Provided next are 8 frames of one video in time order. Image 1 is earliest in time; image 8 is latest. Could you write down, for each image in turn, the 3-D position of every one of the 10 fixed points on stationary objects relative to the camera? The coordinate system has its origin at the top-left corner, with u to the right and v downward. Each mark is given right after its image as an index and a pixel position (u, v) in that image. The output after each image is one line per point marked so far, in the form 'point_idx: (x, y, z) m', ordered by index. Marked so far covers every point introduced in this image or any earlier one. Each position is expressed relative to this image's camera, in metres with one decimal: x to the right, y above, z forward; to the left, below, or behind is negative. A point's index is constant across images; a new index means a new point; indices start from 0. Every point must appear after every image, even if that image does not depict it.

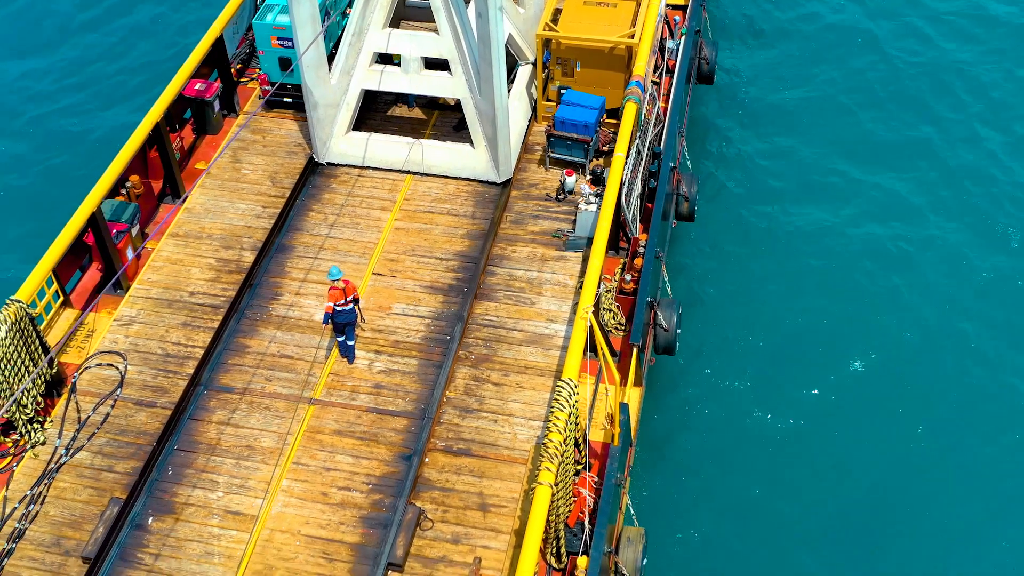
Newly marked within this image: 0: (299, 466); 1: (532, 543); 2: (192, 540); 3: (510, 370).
0: (-3.0, -2.5, +16.2) m
1: (+0.2, -2.9, +13.4) m
2: (-4.2, -3.3, +15.3) m
3: (0.0, -1.2, +17.4) m
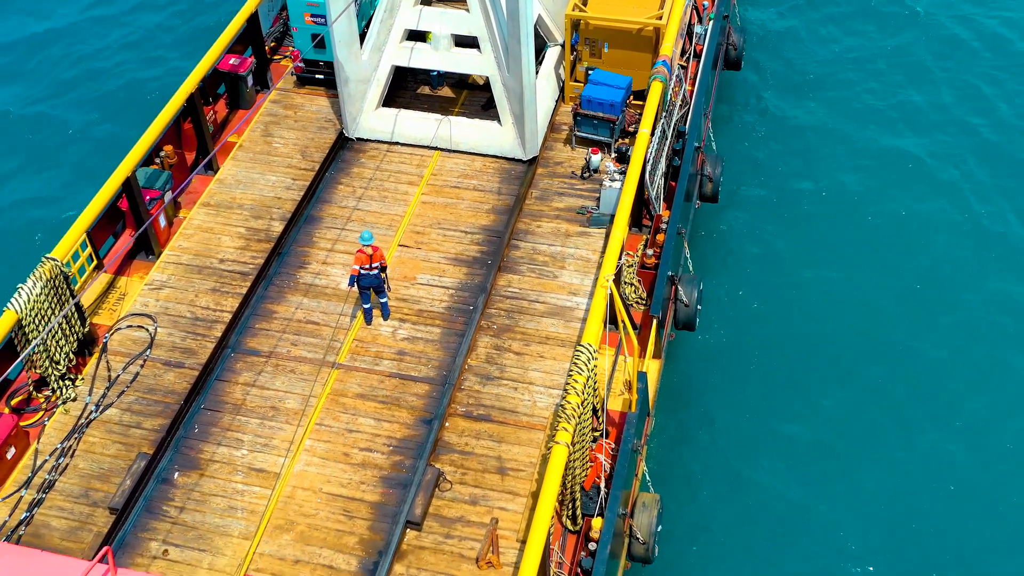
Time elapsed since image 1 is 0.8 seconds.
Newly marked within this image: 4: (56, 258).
0: (-2.7, -2.0, +16.5) m
1: (+0.4, -2.4, +13.7) m
2: (-4.0, -2.8, +15.7) m
3: (+0.3, -0.8, +17.7) m
4: (-6.7, +0.5, +17.0) m
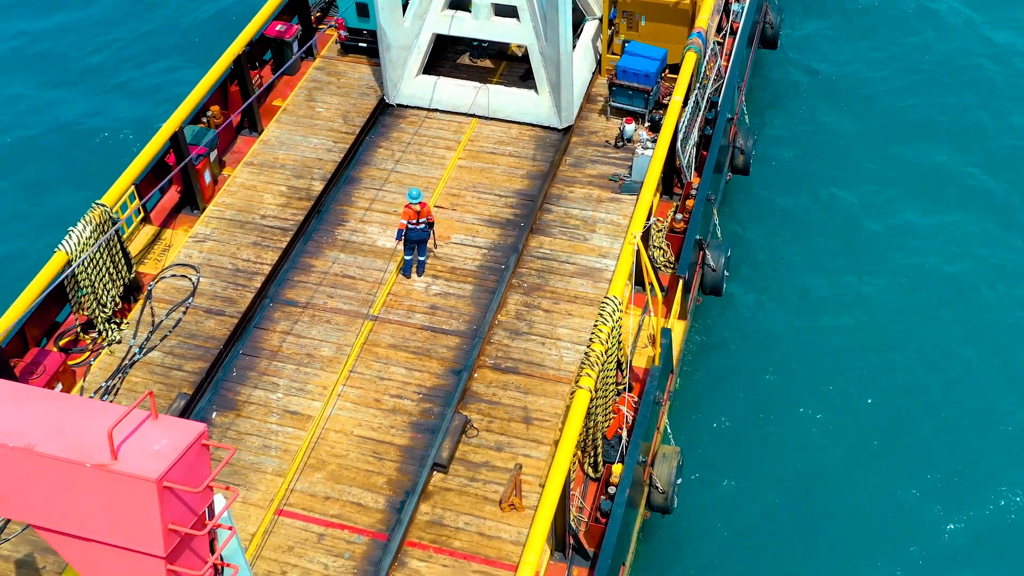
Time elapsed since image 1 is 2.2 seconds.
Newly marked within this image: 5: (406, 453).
0: (-2.3, -1.3, +17.1) m
1: (+0.7, -1.8, +14.2) m
2: (-3.7, -2.1, +16.3) m
3: (+0.8, -0.2, +18.2) m
4: (-6.2, +1.3, +17.7) m
5: (-1.5, -2.3, +16.0) m
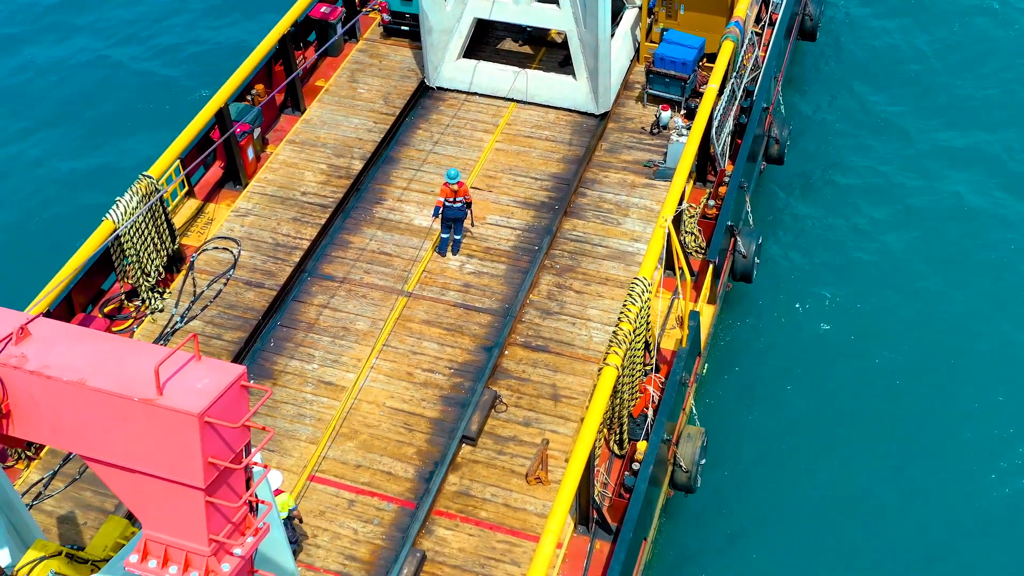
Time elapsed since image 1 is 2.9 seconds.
0: (-1.9, -0.9, +17.5) m
1: (+1.0, -1.6, +14.5) m
2: (-3.2, -1.7, +16.8) m
3: (+1.3, +0.1, +18.5) m
4: (-5.7, +1.8, +18.2) m
5: (-1.1, -1.9, +16.4) m
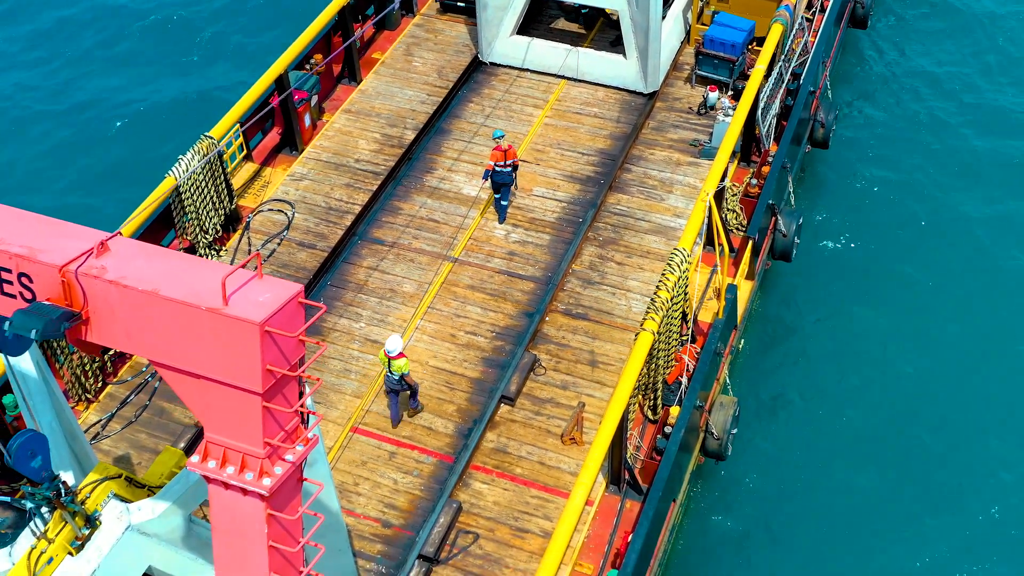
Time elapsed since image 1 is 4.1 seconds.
0: (-1.2, -0.3, +18.1) m
1: (+1.5, -1.1, +15.0) m
2: (-2.7, -1.1, +17.4) m
3: (+2.0, +0.6, +19.0) m
4: (-4.9, +2.5, +19.0) m
5: (-0.5, -1.4, +17.0) m
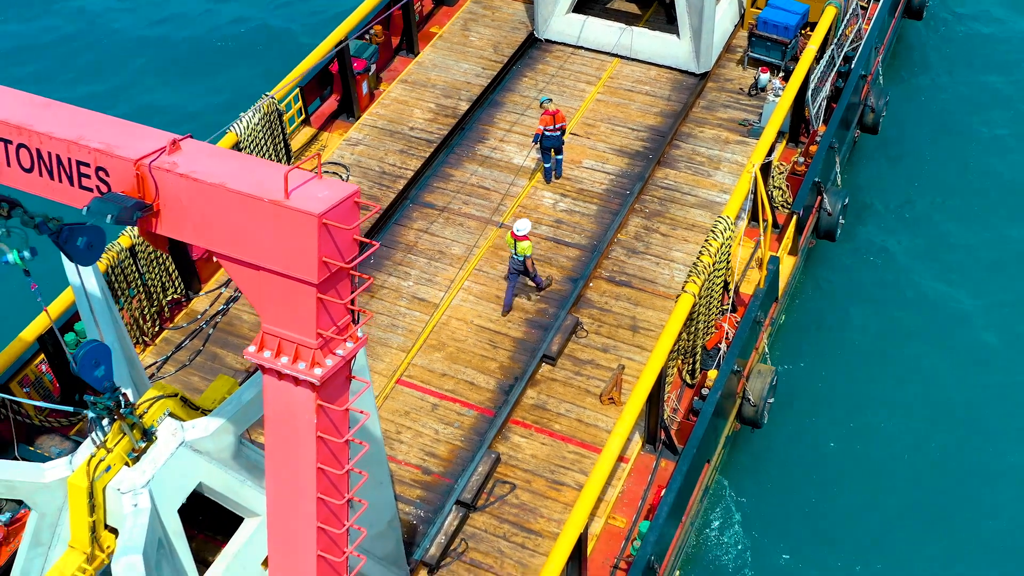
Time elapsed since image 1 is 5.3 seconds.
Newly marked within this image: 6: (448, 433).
0: (-0.5, +0.3, +18.6) m
1: (+2.1, -0.6, +15.3) m
2: (-2.0, -0.4, +17.9) m
3: (+2.8, +1.0, +19.3) m
4: (-4.0, +3.2, +19.5) m
5: (+0.1, -0.8, +17.4) m
6: (-0.9, -2.0, +16.2) m
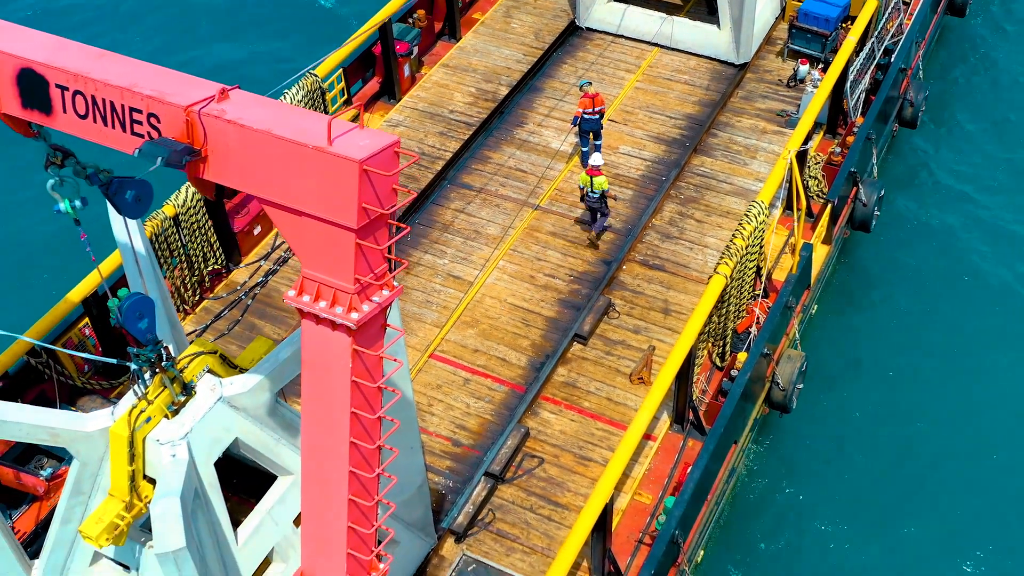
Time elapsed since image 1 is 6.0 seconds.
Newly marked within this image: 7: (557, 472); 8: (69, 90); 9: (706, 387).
0: (0.0, +0.6, +18.8) m
1: (+2.5, -0.4, +15.5) m
2: (-1.5, 0.0, +18.2) m
3: (+3.4, +1.3, +19.4) m
4: (-3.3, +3.6, +19.9) m
5: (+0.6, -0.5, +17.6) m
6: (-0.5, -1.7, +16.5) m
7: (+0.6, -2.5, +15.7) m
8: (-3.8, +1.7, +9.9) m
9: (+2.8, -1.4, +16.6) m
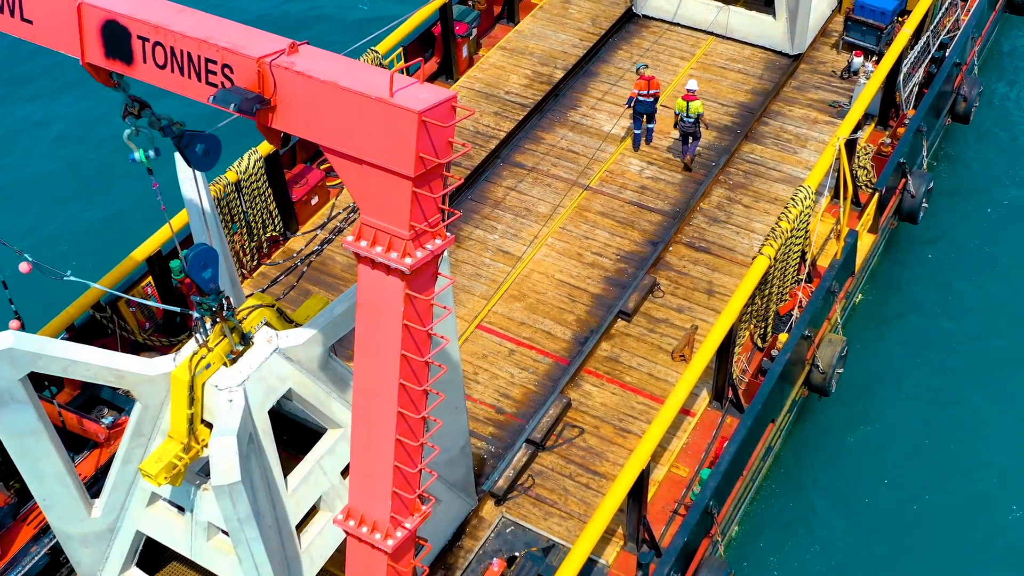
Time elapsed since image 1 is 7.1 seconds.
0: (+0.9, +1.0, +19.2) m
1: (+3.1, -0.1, +15.8) m
2: (-0.7, +0.4, +18.7) m
3: (+4.2, +1.5, +19.7) m
4: (-2.4, +4.1, +20.4) m
5: (+1.3, -0.2, +18.0) m
6: (+0.2, -1.3, +16.9) m
7: (+1.2, -2.1, +16.1) m
8: (-3.3, +2.2, +10.5) m
9: (+3.4, -1.2, +16.9) m
